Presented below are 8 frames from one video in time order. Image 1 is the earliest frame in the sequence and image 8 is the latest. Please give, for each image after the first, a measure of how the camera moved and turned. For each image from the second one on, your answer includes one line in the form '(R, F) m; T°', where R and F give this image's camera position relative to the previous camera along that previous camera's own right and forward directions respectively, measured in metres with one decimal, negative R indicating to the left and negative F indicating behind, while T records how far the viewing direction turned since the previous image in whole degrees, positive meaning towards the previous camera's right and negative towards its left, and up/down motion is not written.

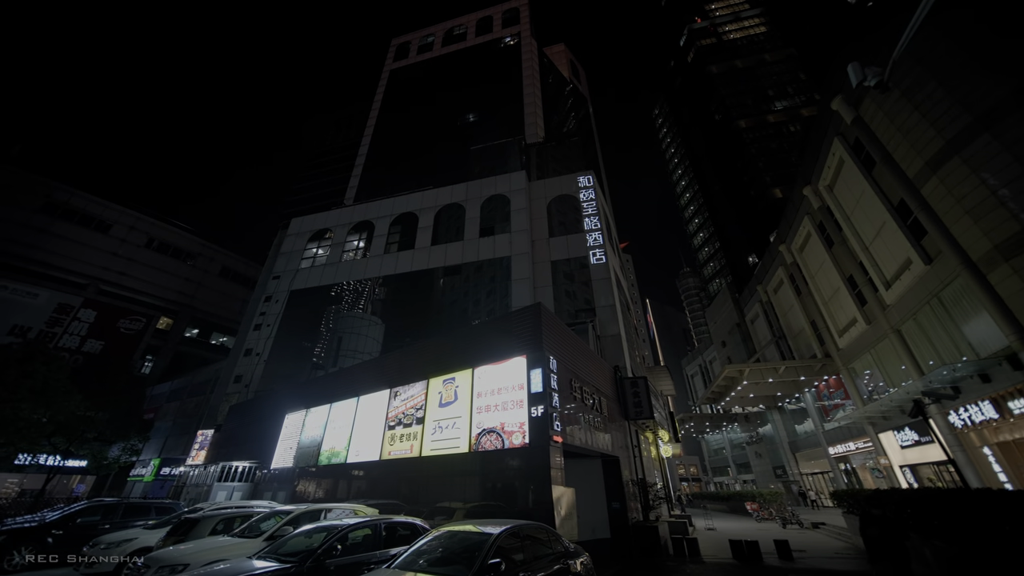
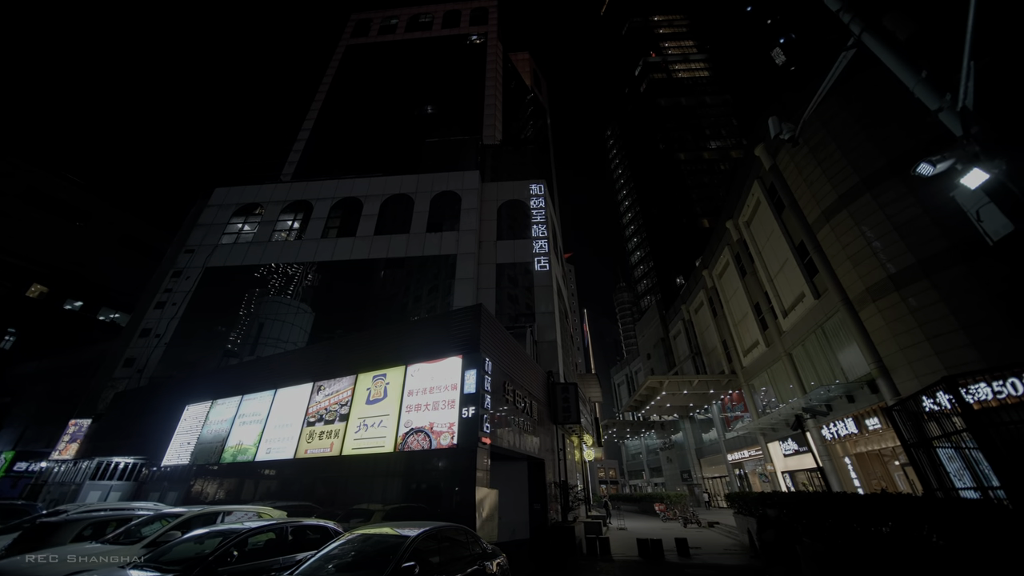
(+0.1, 0.0) m; +9°
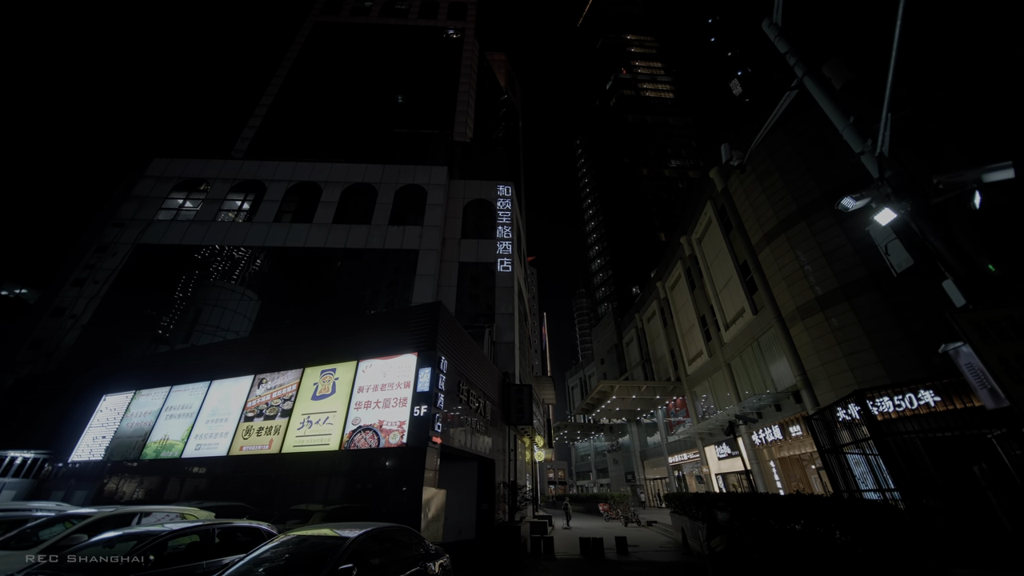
(+0.1, 0.0) m; +6°
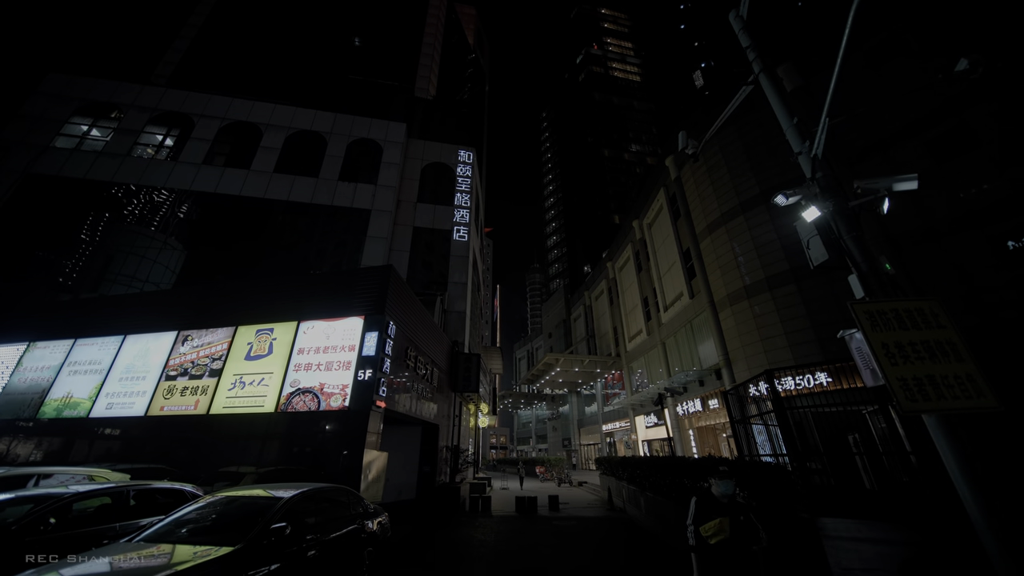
(+0.1, 0.0) m; +7°
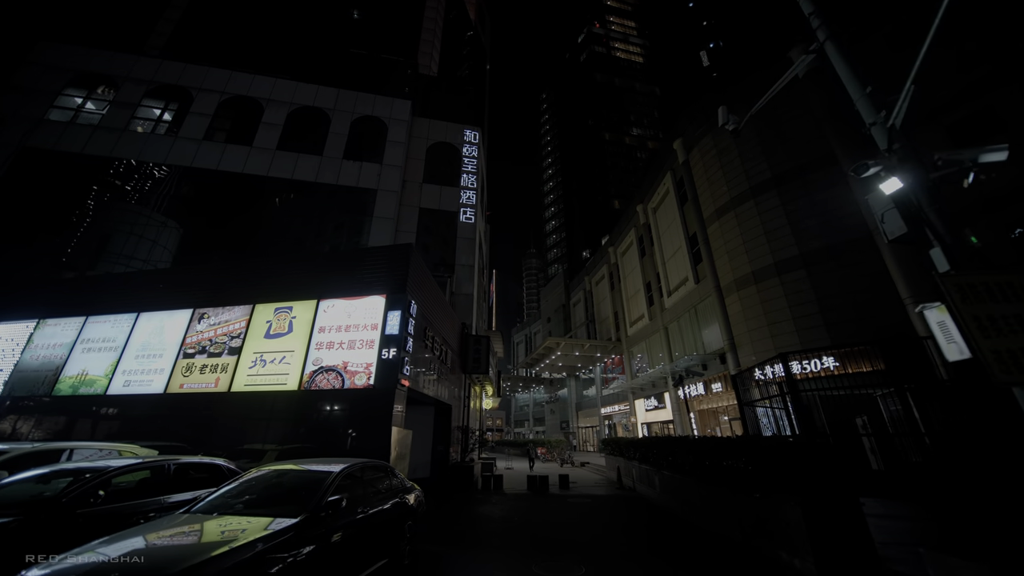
(-0.8, 0.0) m; +1°
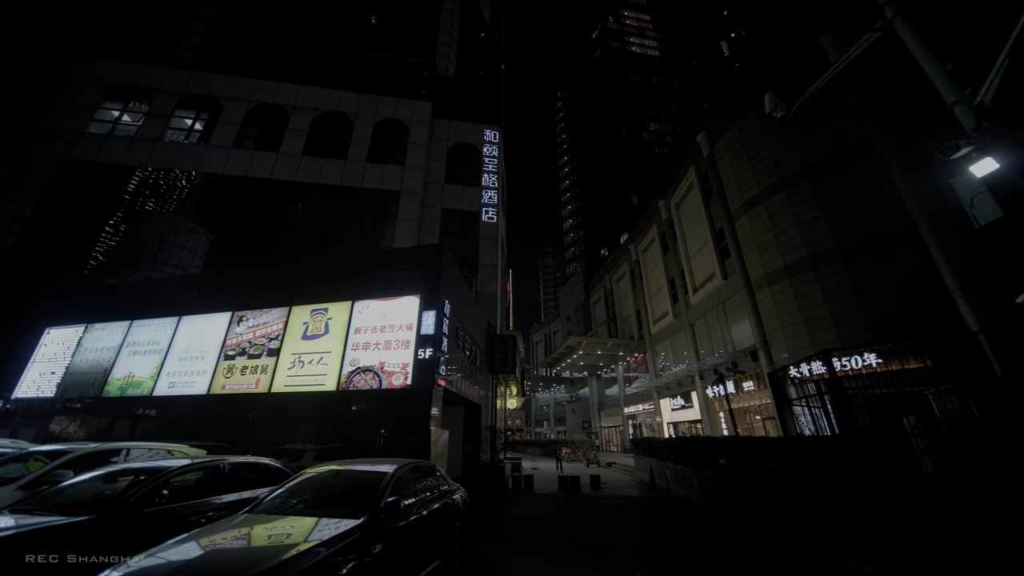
(-0.5, +0.1) m; -2°
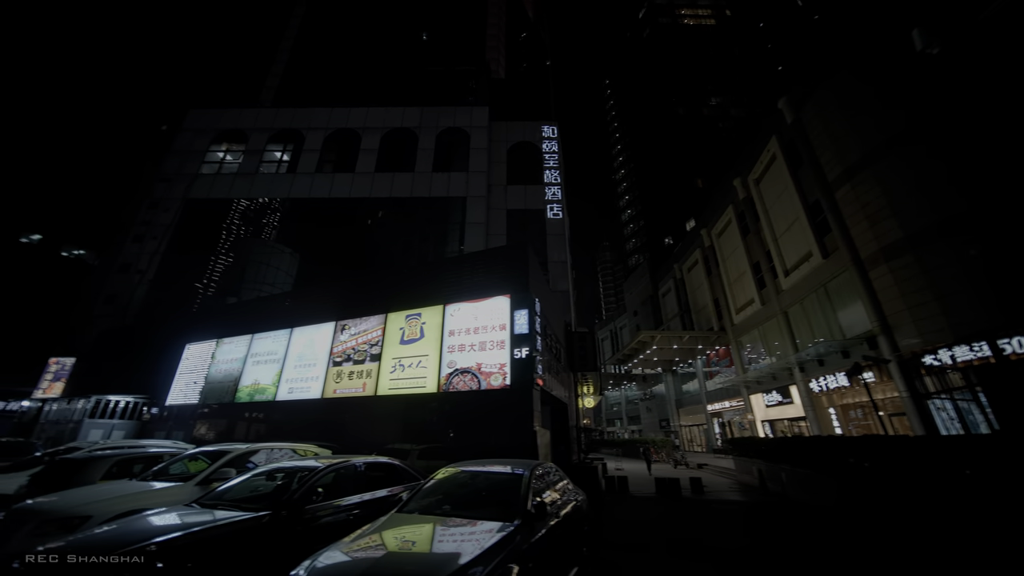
(-1.0, +0.2) m; -8°
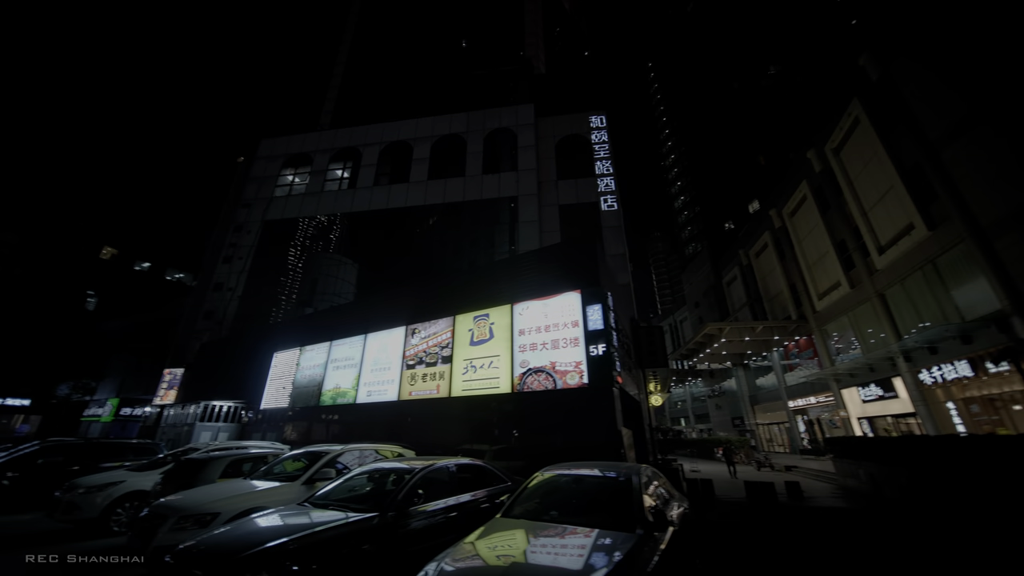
(-0.7, +0.2) m; -7°
